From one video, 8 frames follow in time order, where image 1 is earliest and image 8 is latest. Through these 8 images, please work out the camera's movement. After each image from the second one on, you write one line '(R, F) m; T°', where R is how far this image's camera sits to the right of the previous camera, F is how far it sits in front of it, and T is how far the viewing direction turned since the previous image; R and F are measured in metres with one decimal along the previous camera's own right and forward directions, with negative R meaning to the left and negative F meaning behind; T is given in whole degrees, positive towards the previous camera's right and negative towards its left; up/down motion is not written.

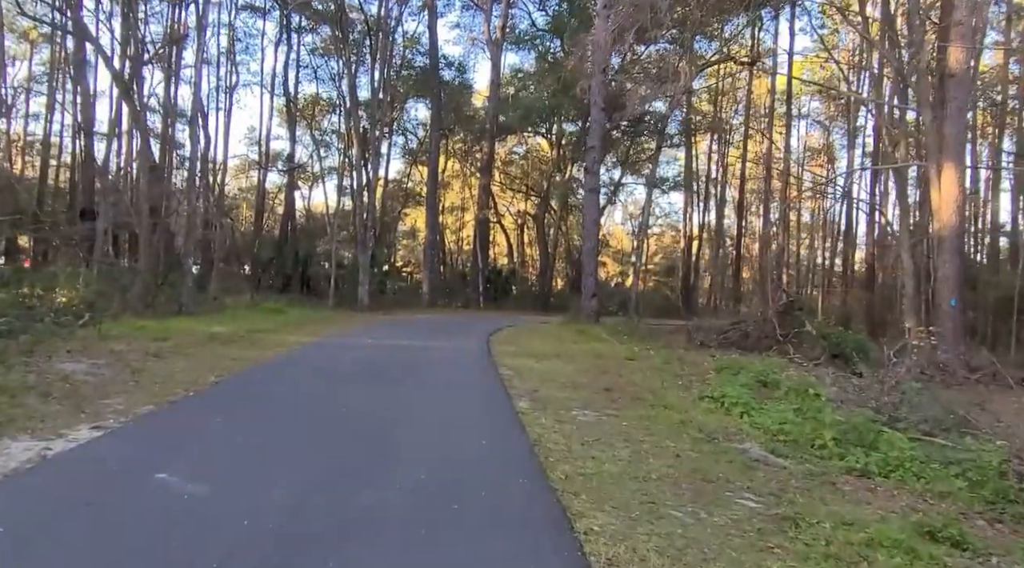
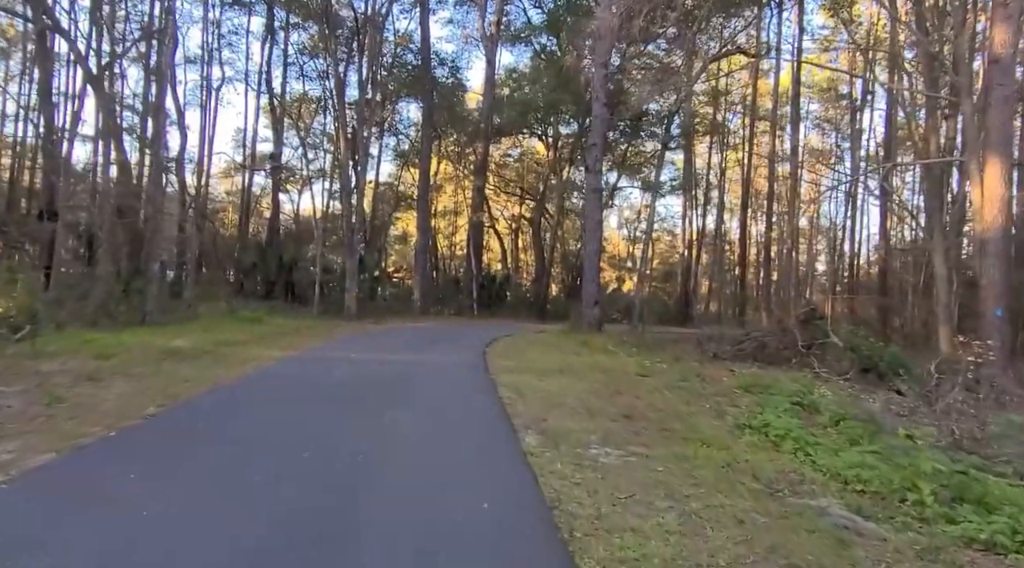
(-0.1, +1.5) m; +1°
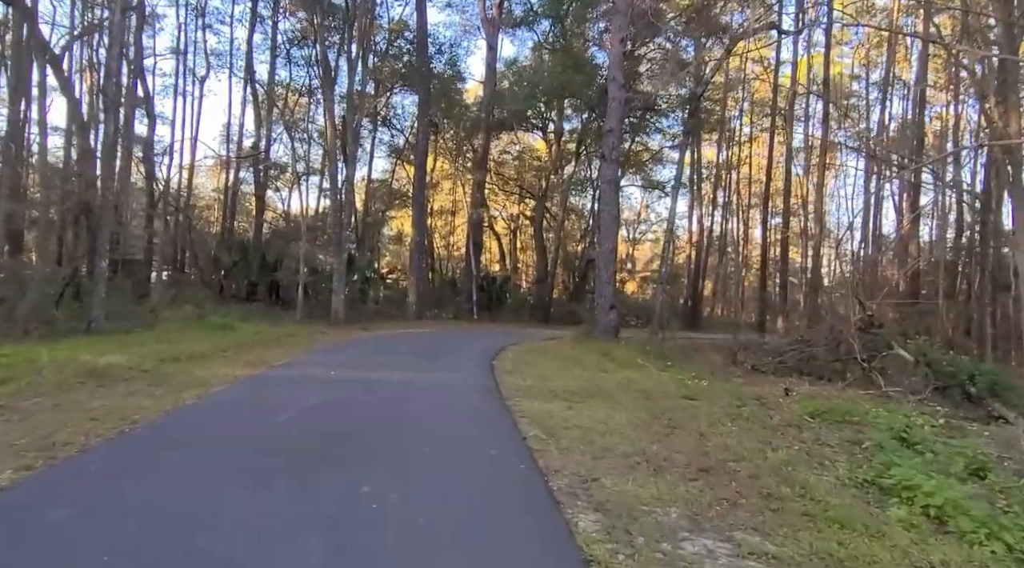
(-0.3, +2.4) m; 0°
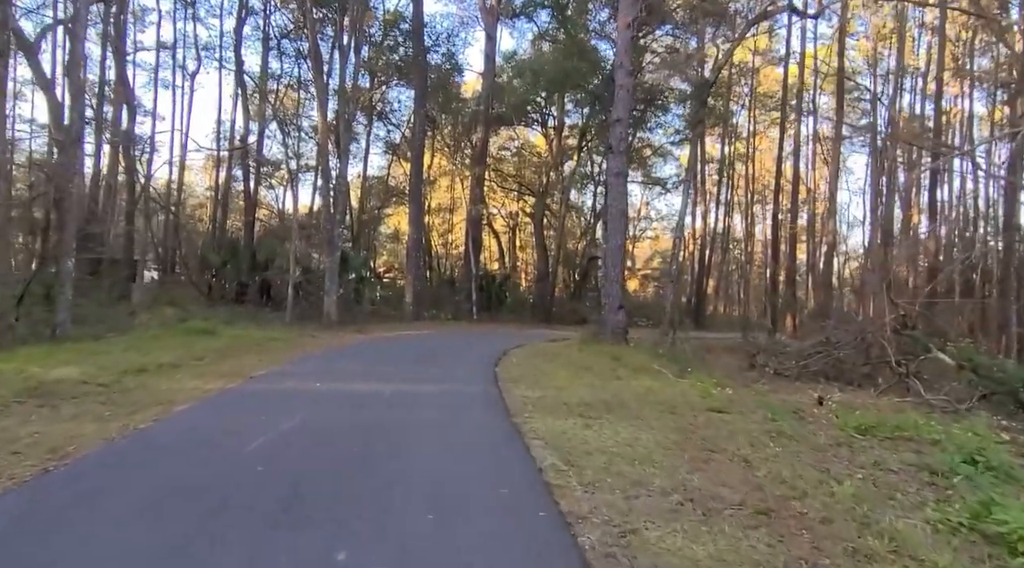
(-0.1, +1.1) m; 0°
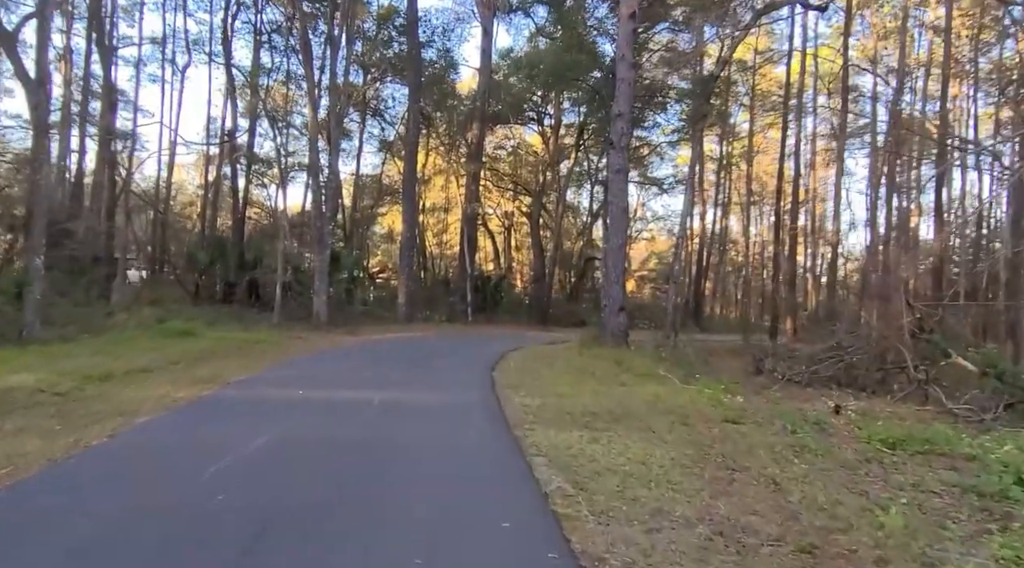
(0.0, +0.7) m; 0°
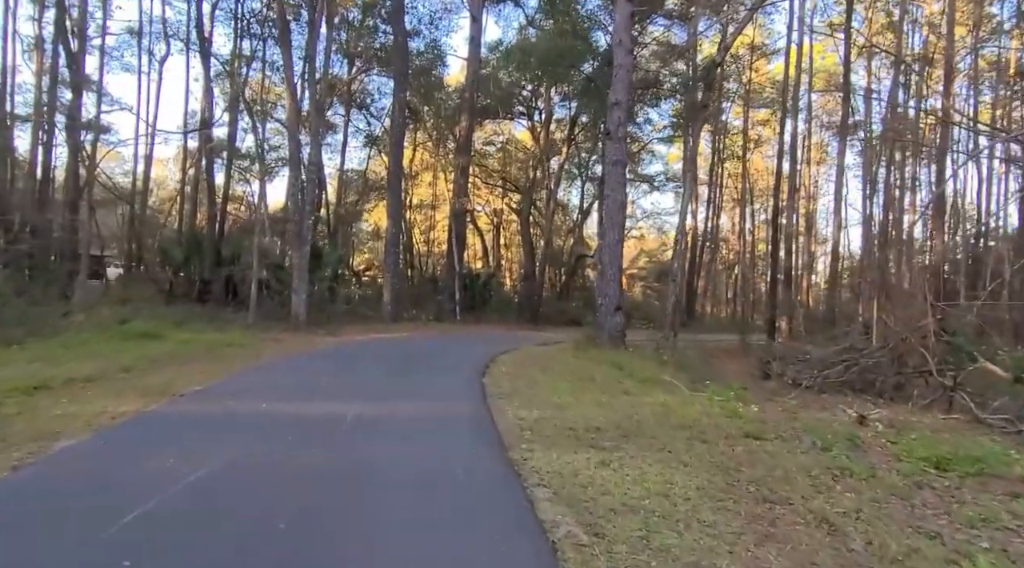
(-0.1, +1.0) m; +1°
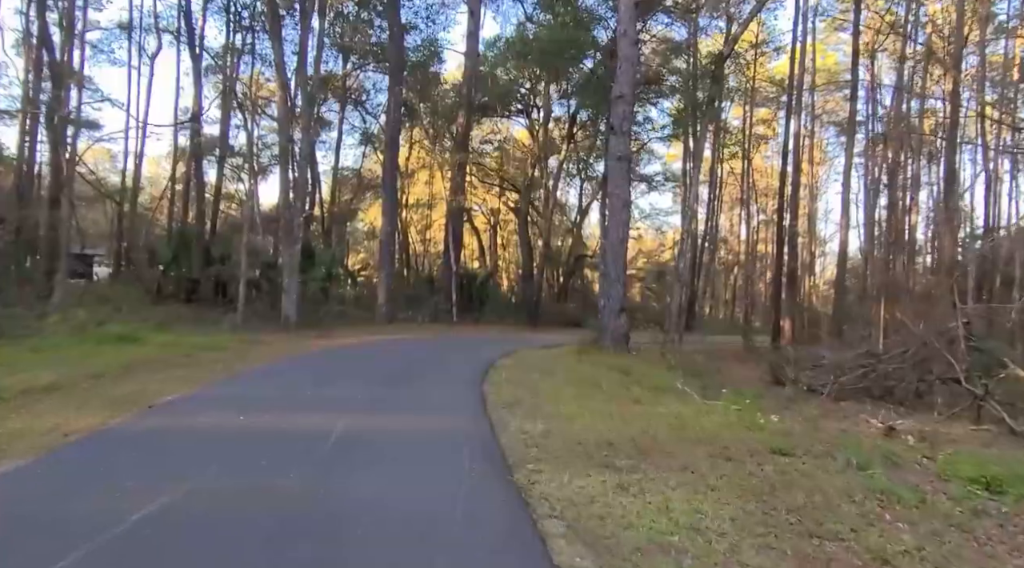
(-0.1, +0.7) m; 0°
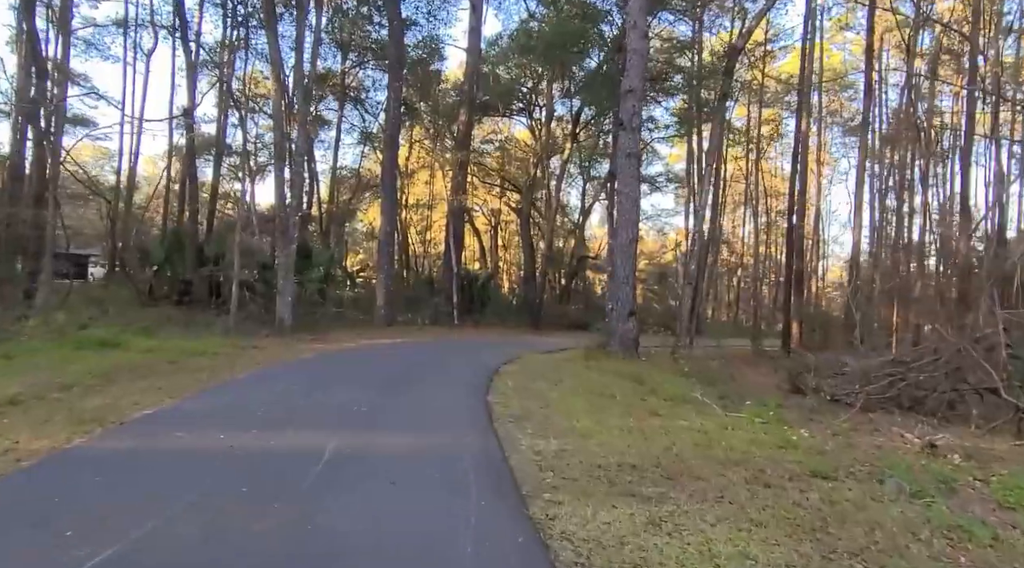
(-0.1, +0.7) m; 0°
